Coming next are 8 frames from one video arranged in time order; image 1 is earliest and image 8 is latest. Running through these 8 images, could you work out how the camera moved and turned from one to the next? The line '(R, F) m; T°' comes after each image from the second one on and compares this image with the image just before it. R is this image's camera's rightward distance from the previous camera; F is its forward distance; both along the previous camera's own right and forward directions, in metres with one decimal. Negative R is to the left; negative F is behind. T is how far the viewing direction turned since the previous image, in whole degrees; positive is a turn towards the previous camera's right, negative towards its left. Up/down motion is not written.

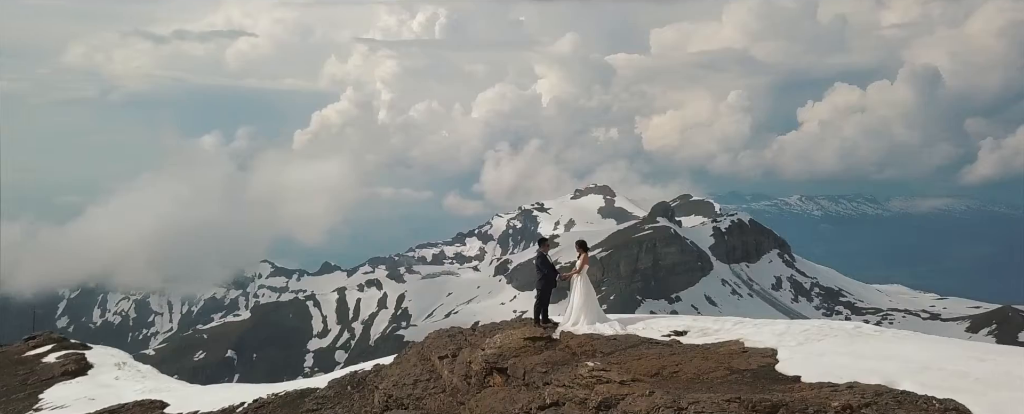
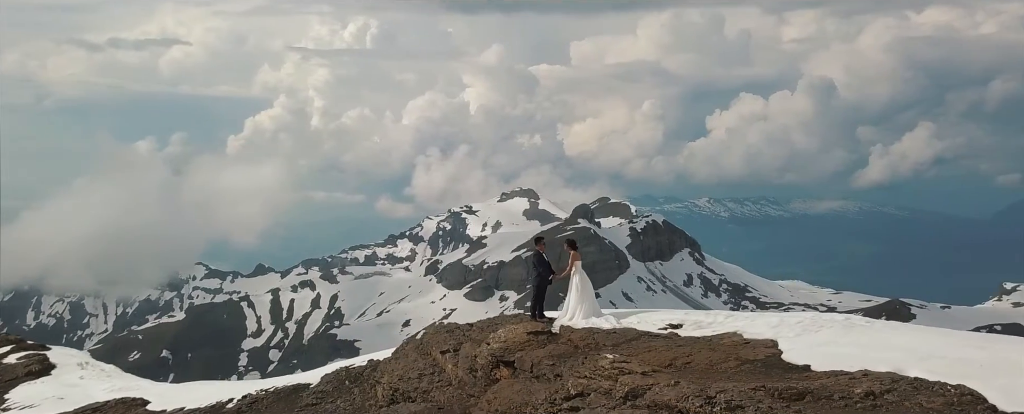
(-2.8, -6.5) m; +5°
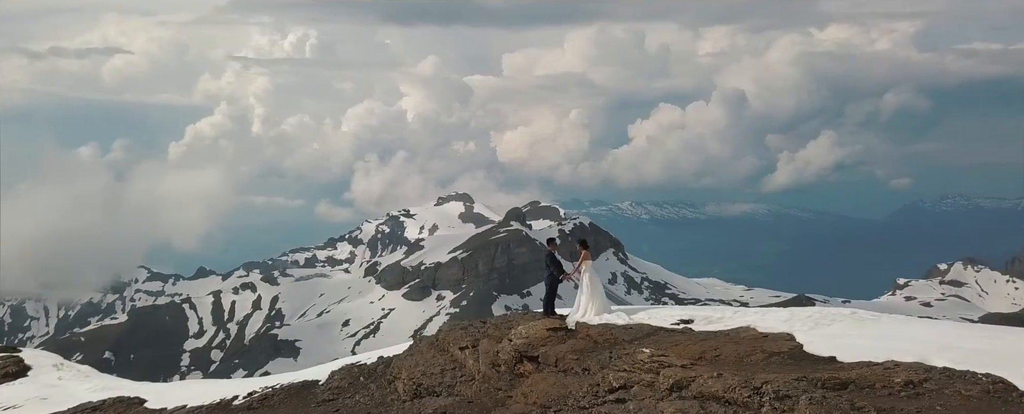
(-4.3, -7.0) m; +6°
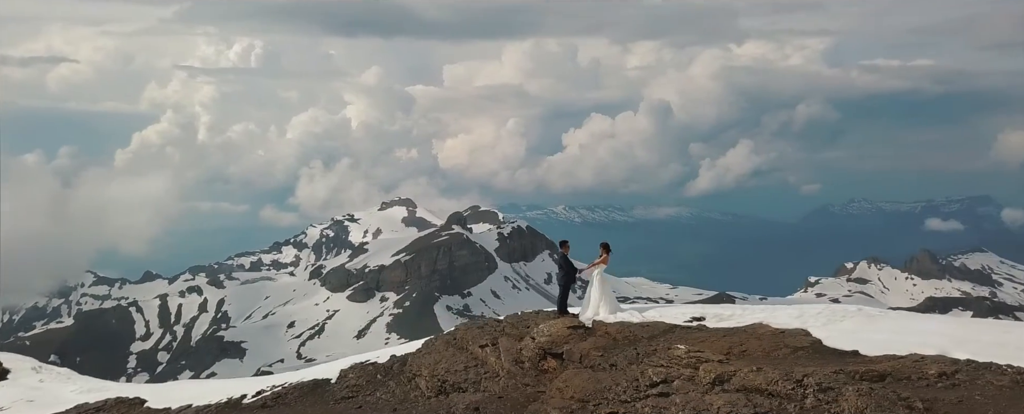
(-5.3, -6.7) m; +6°
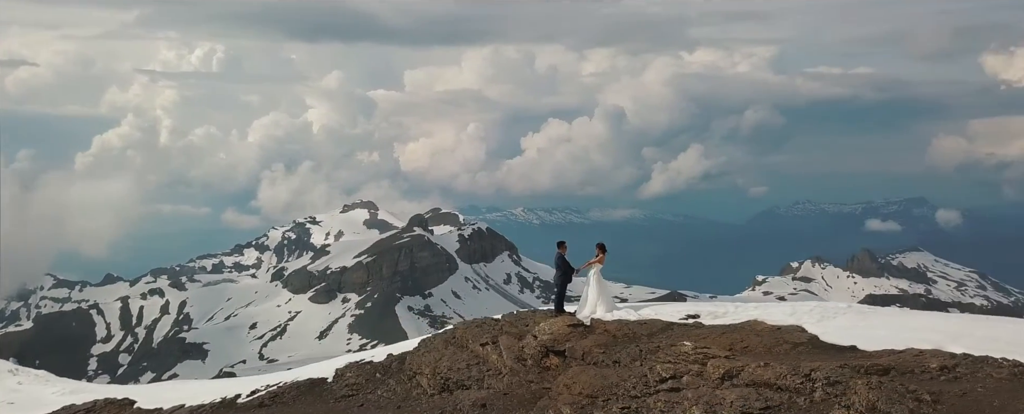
(-3.1, -3.6) m; +4°
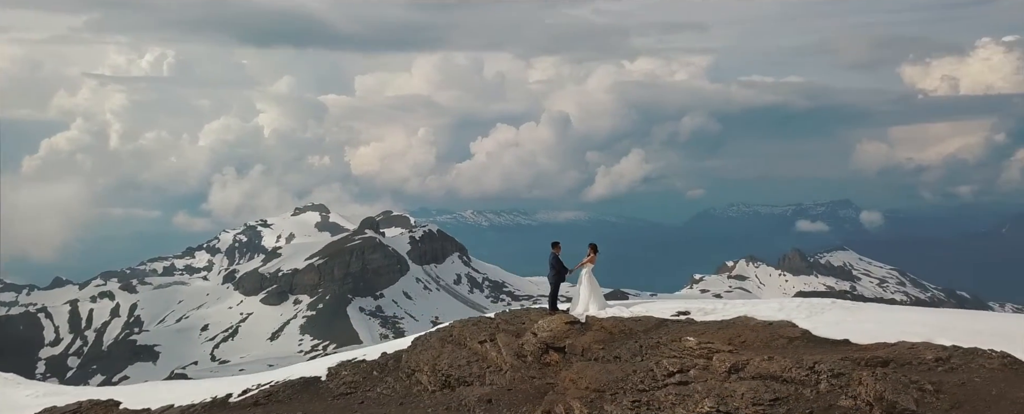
(-4.2, -4.4) m; +5°
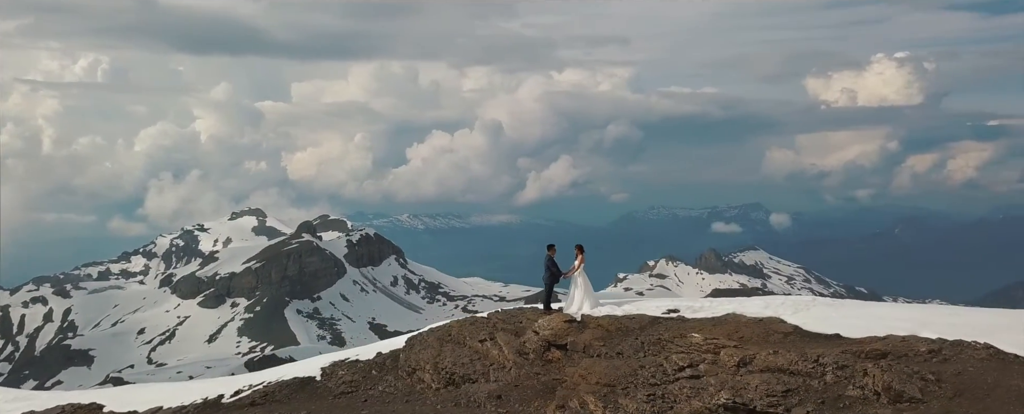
(-6.6, -5.7) m; +6°
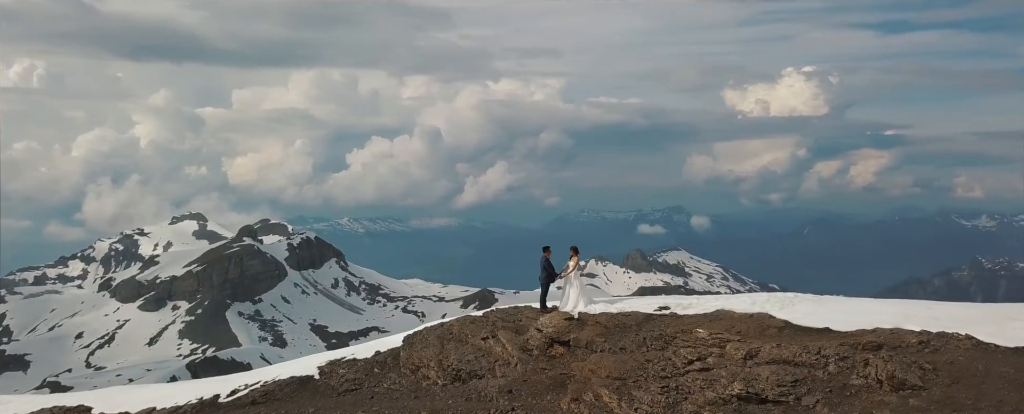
(-7.3, -5.5) m; +6°
